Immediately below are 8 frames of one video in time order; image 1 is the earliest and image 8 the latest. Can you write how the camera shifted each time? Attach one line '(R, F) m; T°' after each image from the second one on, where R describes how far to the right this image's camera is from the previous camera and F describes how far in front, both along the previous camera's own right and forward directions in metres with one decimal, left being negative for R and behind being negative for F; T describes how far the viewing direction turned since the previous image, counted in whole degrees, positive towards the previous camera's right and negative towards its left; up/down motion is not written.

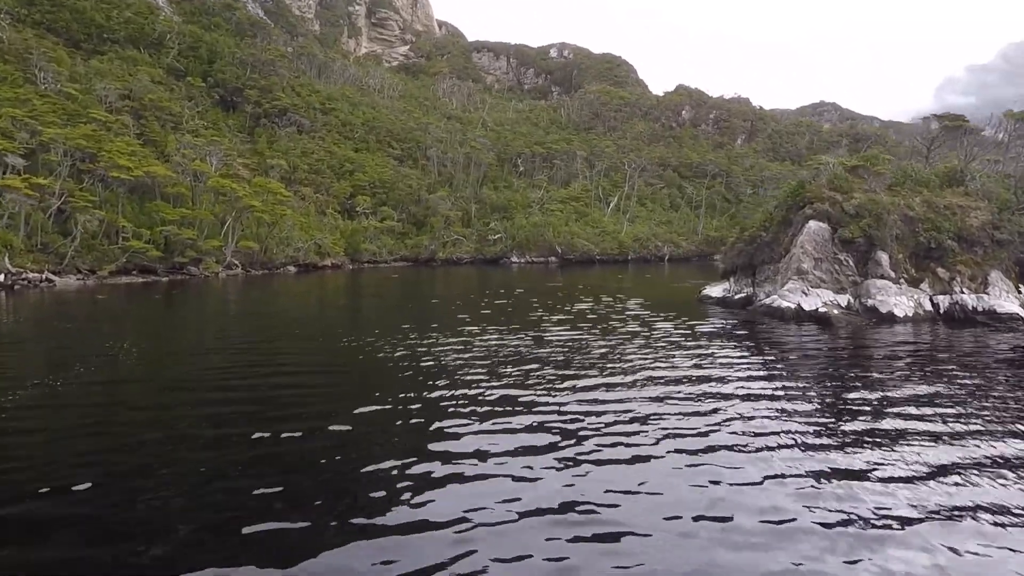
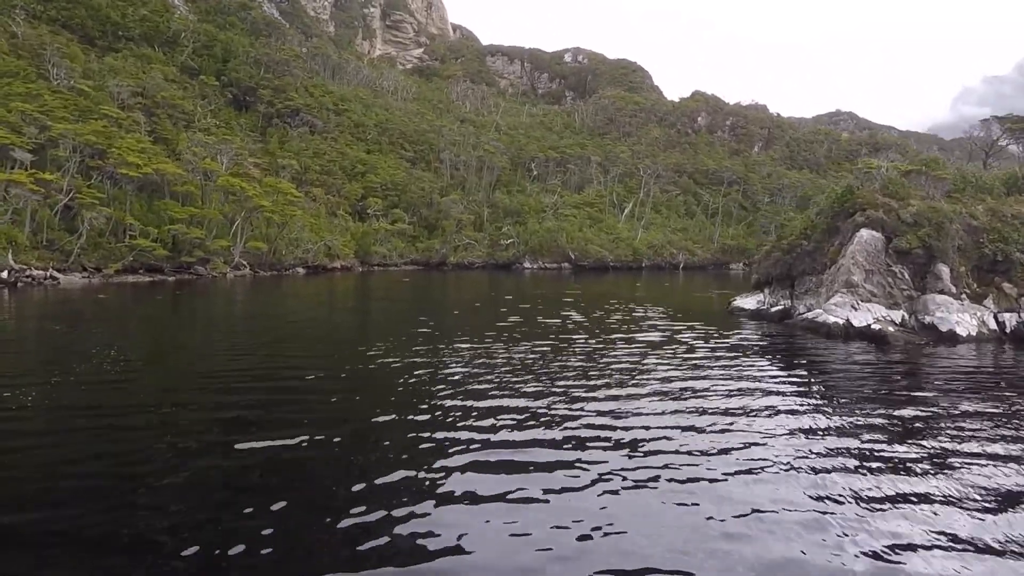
(-0.3, +0.9) m; -1°
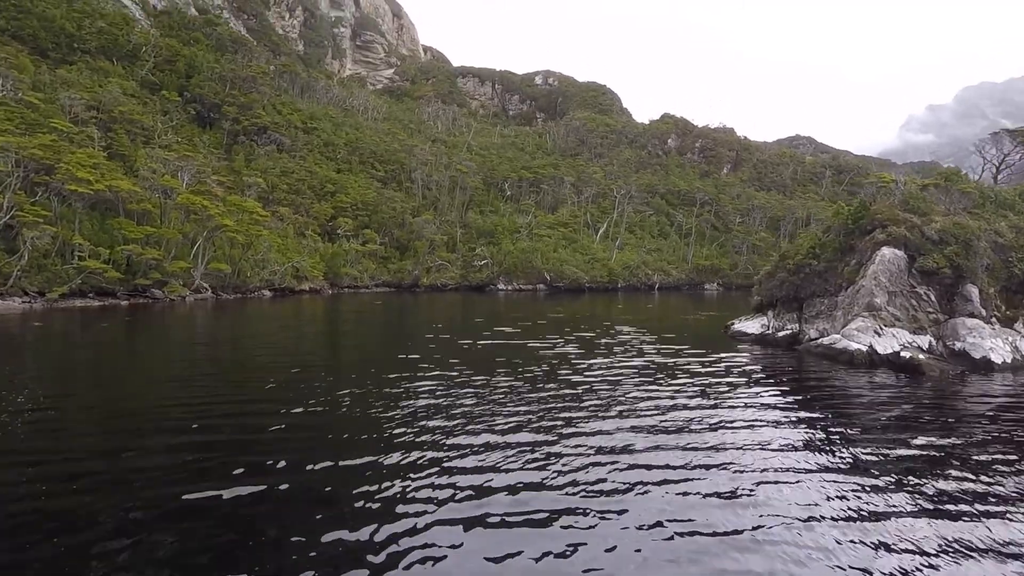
(-0.4, +1.2) m; +3°
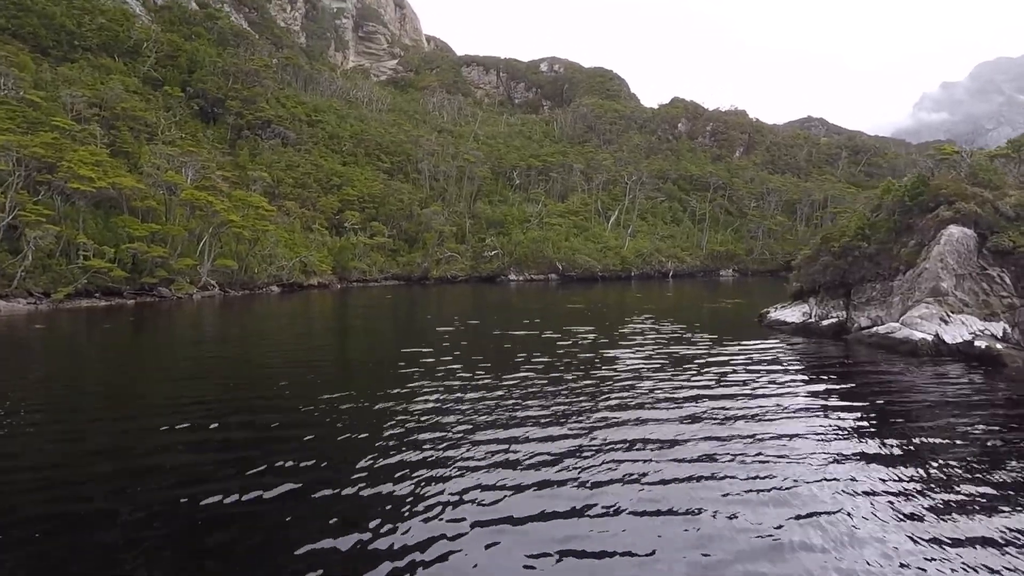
(-0.3, +0.9) m; -1°
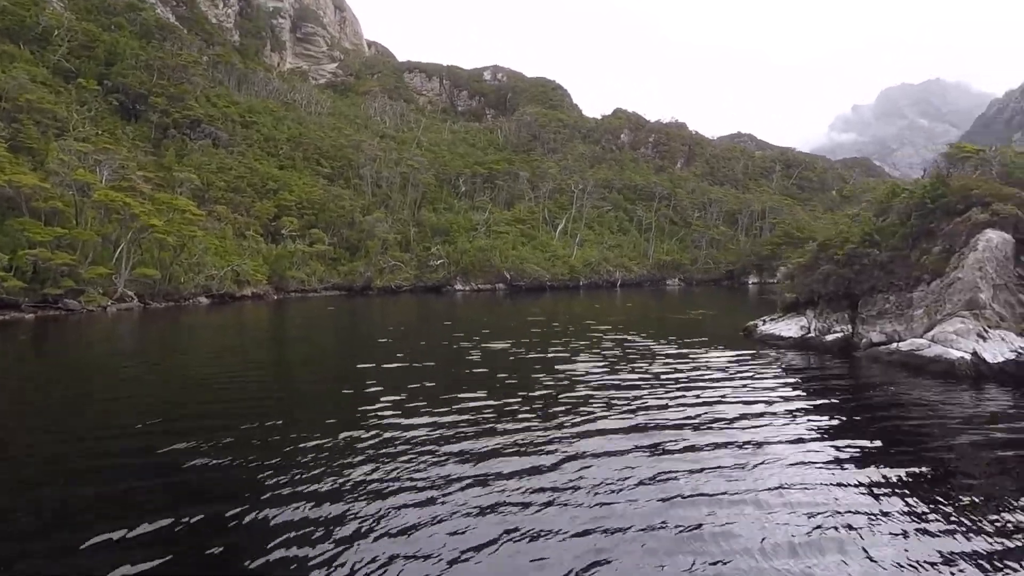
(-0.7, +1.6) m; +6°
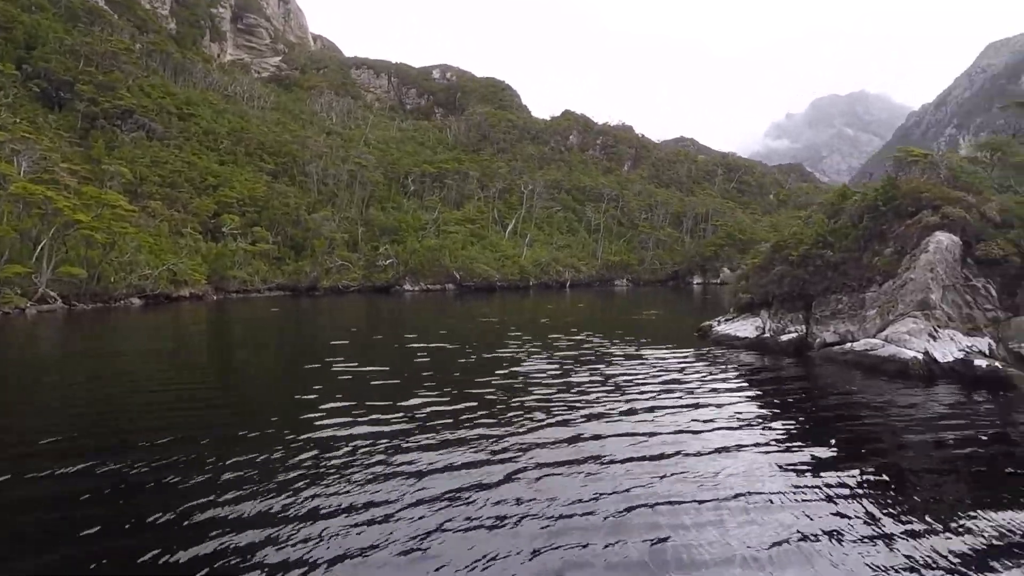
(-0.2, +0.3) m; +5°
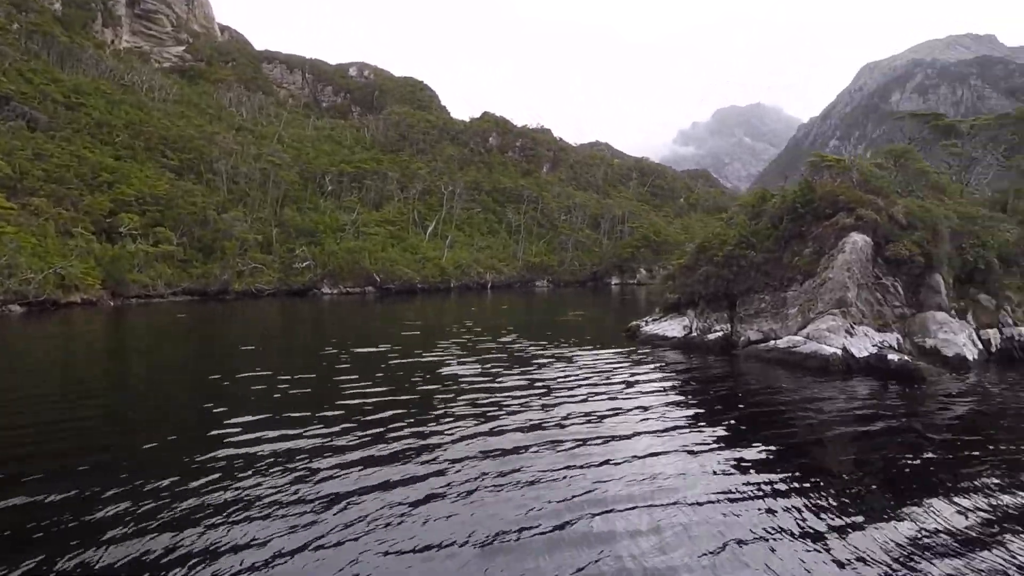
(-0.2, +0.2) m; +8°
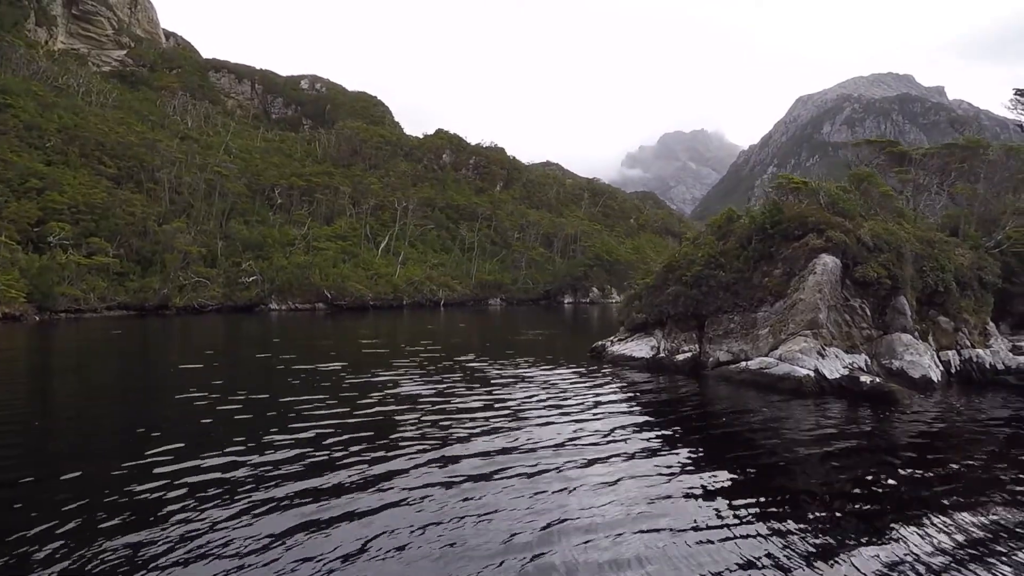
(-0.3, +0.4) m; +5°
